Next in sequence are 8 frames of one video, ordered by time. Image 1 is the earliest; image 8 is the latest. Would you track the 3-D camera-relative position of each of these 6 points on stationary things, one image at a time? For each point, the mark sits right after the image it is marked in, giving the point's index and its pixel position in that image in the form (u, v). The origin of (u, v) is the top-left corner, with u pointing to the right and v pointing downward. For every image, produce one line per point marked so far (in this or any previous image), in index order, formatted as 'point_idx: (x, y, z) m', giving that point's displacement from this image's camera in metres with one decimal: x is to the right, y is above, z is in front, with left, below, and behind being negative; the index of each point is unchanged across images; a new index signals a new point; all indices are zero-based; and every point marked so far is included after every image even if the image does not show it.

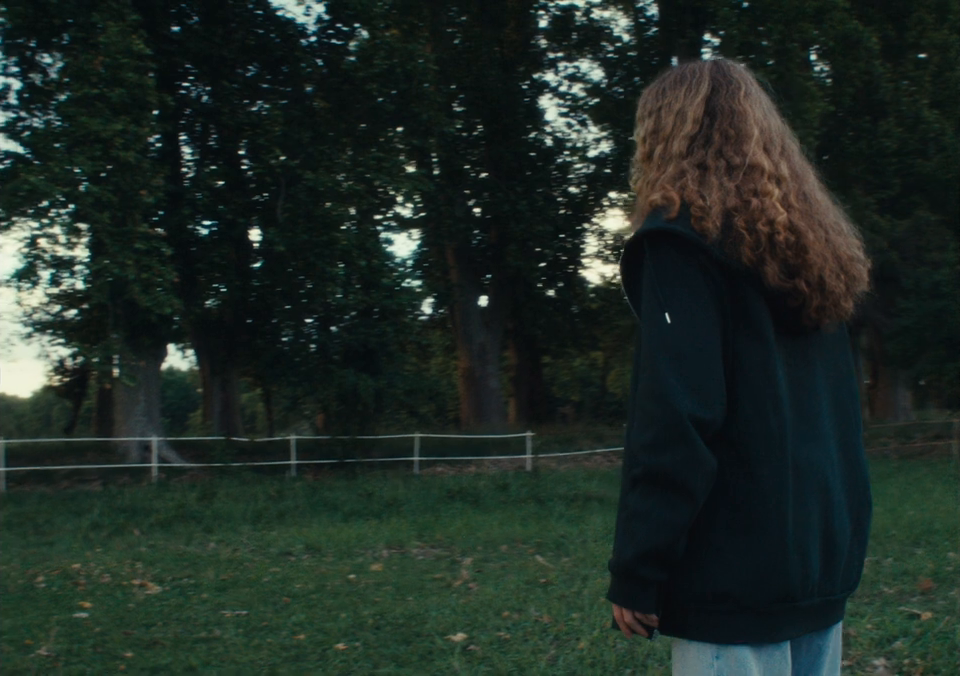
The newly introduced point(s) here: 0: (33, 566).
0: (-3.4, -1.8, +10.6) m
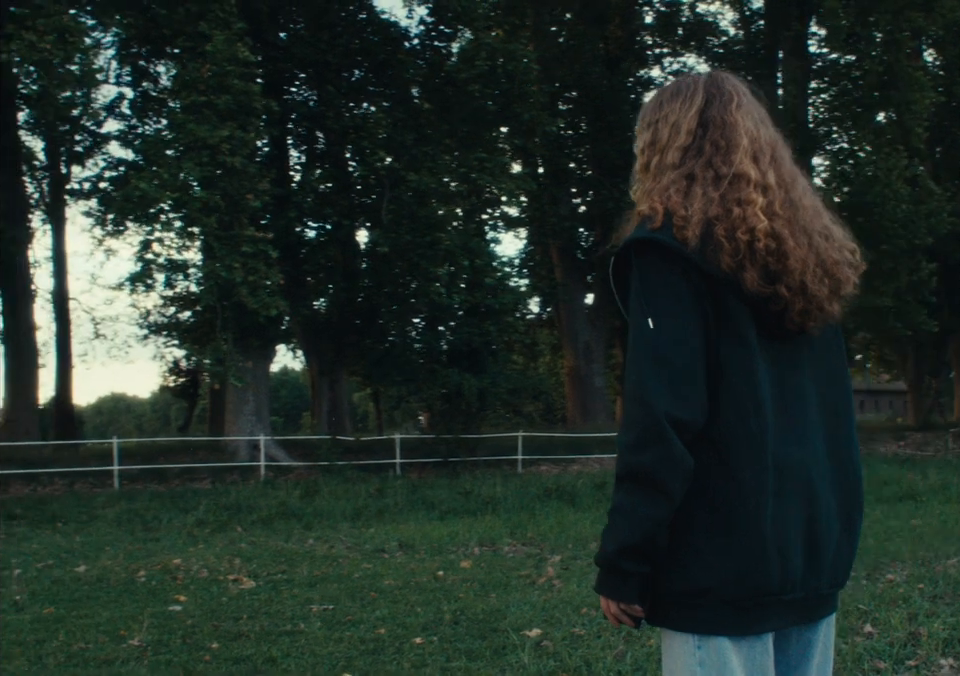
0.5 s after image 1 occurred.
0: (-2.7, -1.8, +11.0) m
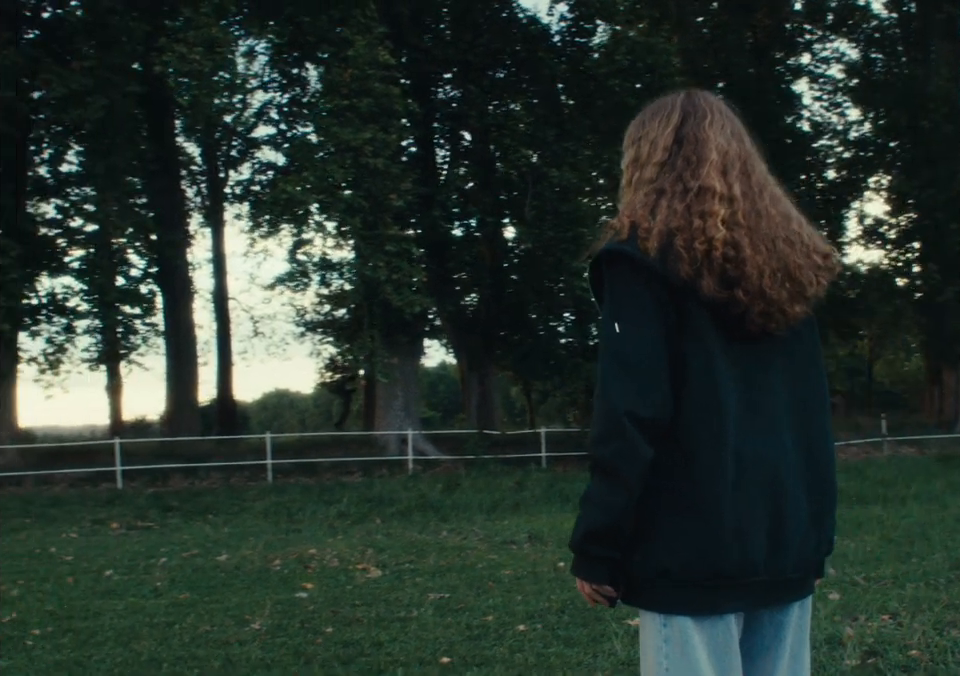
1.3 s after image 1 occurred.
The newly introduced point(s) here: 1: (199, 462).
0: (-1.7, -1.8, +11.4) m
1: (-4.0, -1.8, +19.7) m
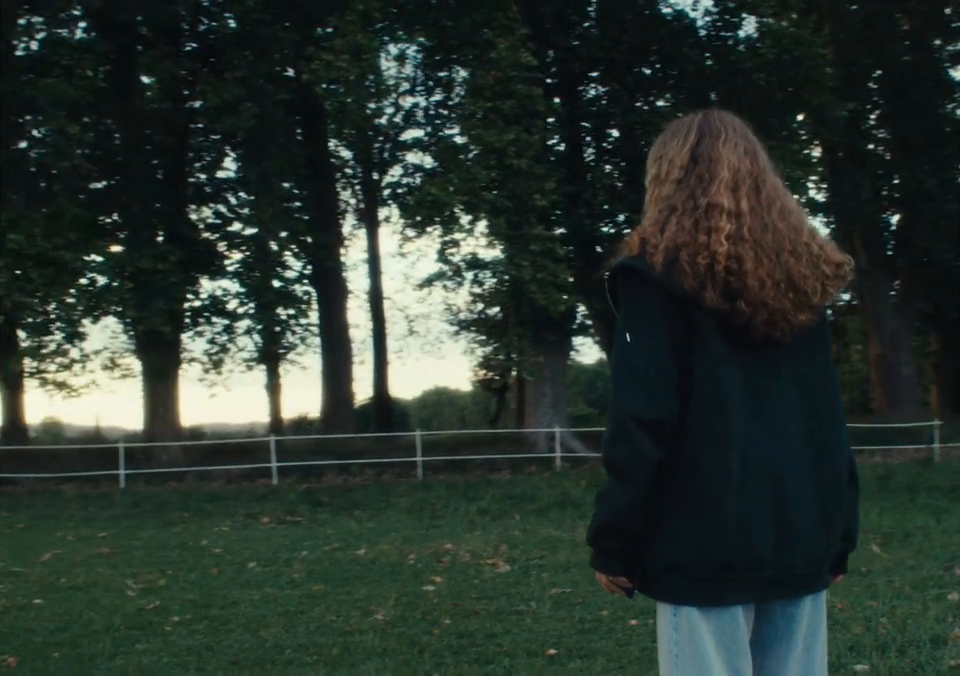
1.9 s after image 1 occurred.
0: (-0.6, -1.8, +11.8) m
1: (-1.9, -1.8, +20.3) m
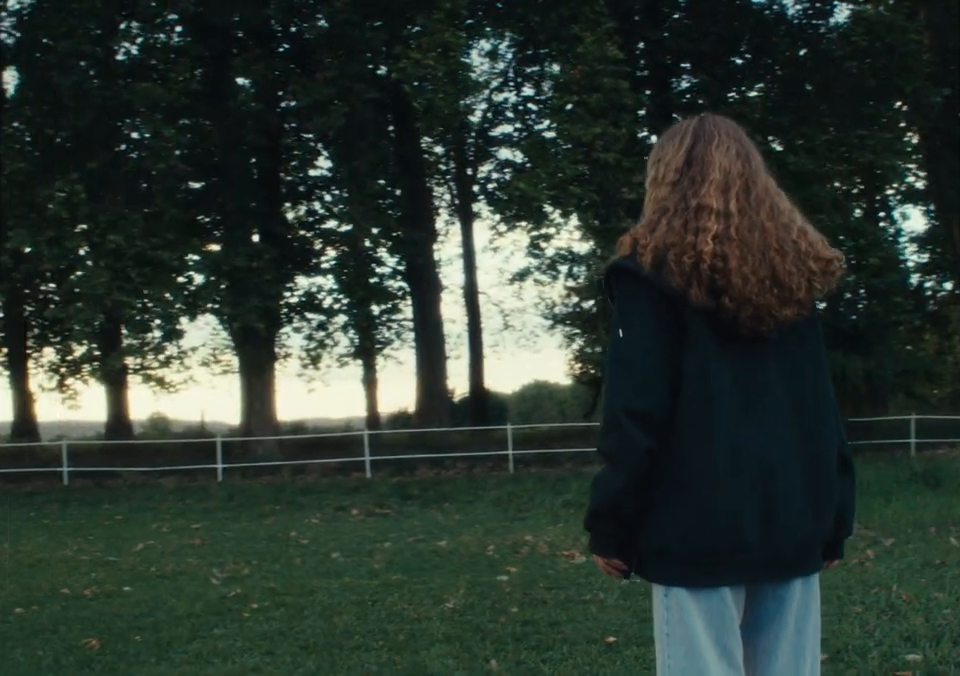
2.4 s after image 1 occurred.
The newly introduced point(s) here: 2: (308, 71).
0: (+0.1, -1.7, +12.0) m
1: (-0.6, -1.7, +20.5) m
2: (-2.4, +3.7, +19.2) m
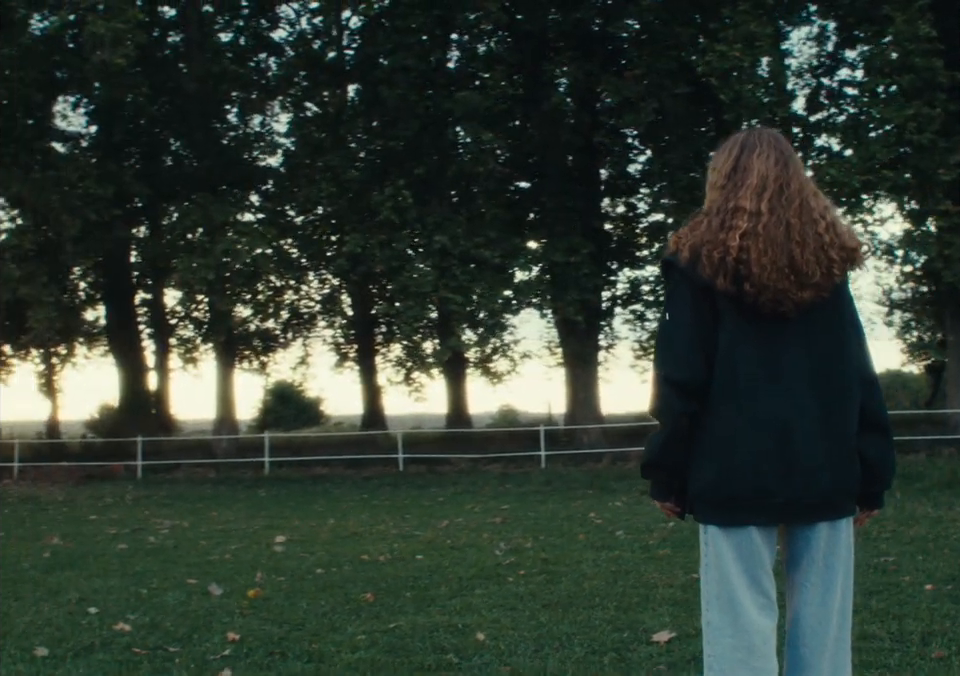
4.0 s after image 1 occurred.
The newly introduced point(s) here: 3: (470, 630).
0: (+2.6, -1.6, +12.2) m
1: (+4.1, -1.5, +20.7) m
2: (+1.9, +3.8, +19.8) m
3: (0.0, -1.3, +6.0) m
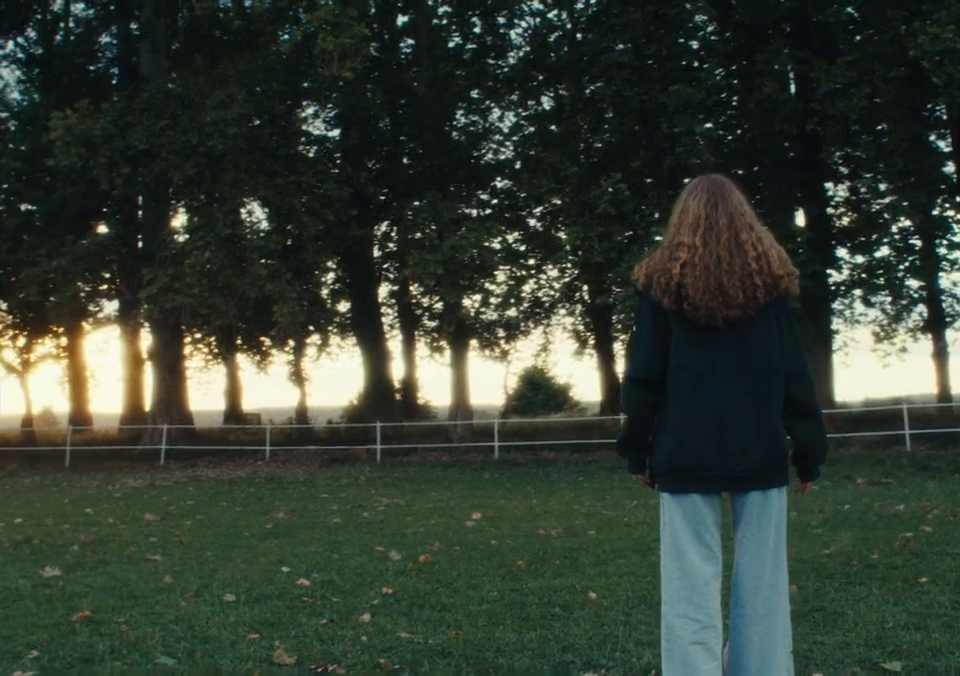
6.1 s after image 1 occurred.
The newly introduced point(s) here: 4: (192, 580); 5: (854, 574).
0: (+4.3, -1.5, +12.6) m
1: (+7.3, -1.3, +20.6) m
2: (+4.9, +4.0, +20.1) m
3: (+0.5, -1.3, +6.9) m
4: (-1.6, -1.3, +7.6) m
5: (+1.9, -1.3, +7.3) m
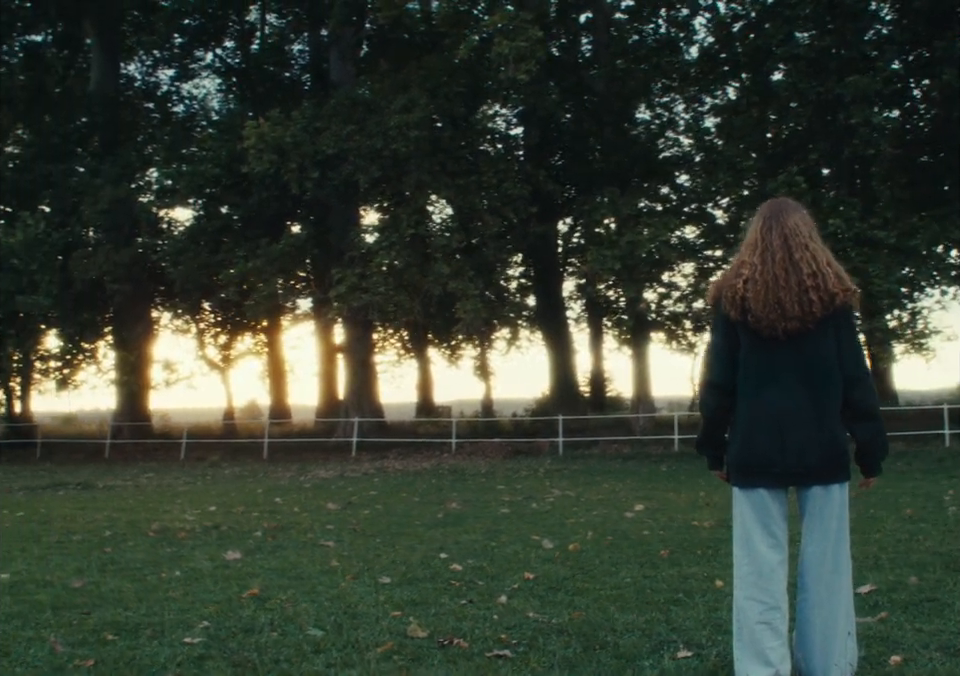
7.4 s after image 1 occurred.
0: (+5.8, -1.5, +12.4) m
1: (+9.9, -1.2, +20.0) m
2: (+7.4, +4.1, +19.7) m
3: (+1.2, -1.3, +7.3) m
4: (-0.8, -1.4, +8.3) m
5: (+2.7, -1.3, +7.5) m
